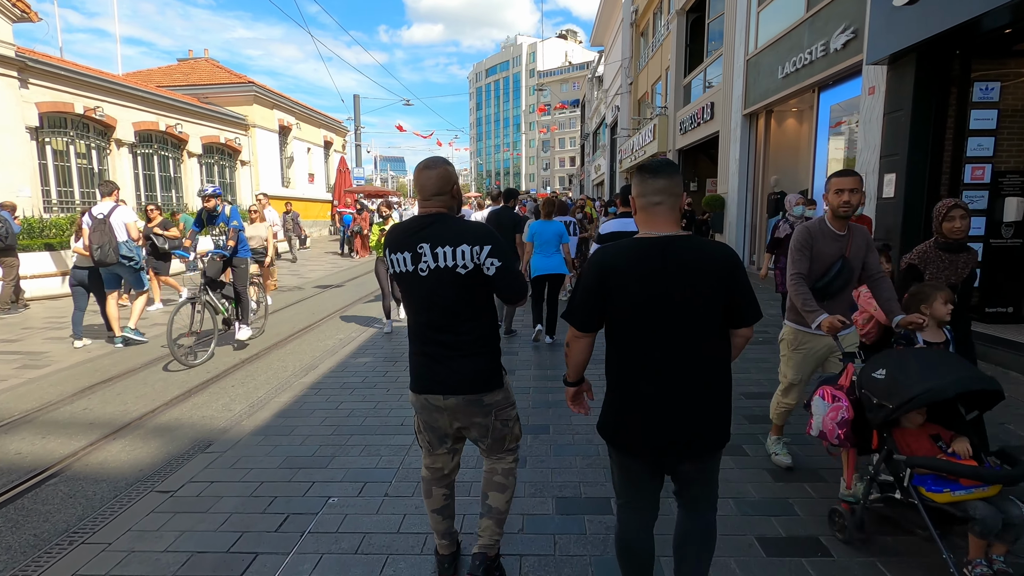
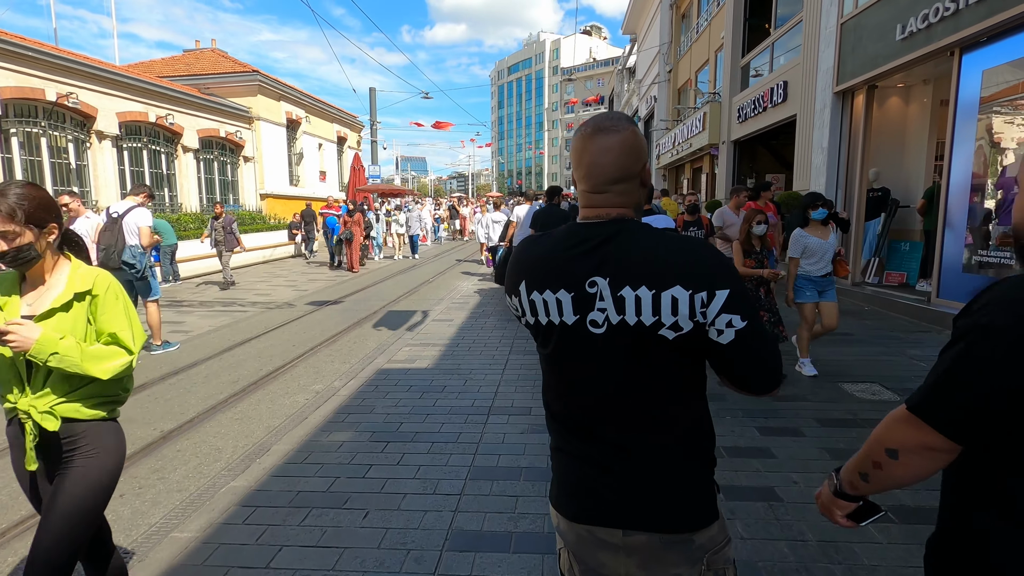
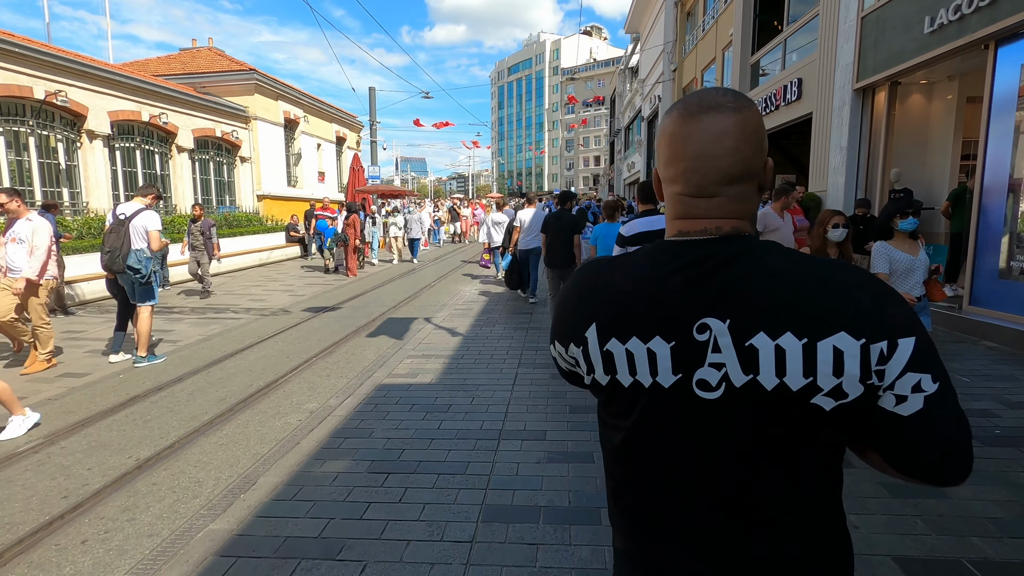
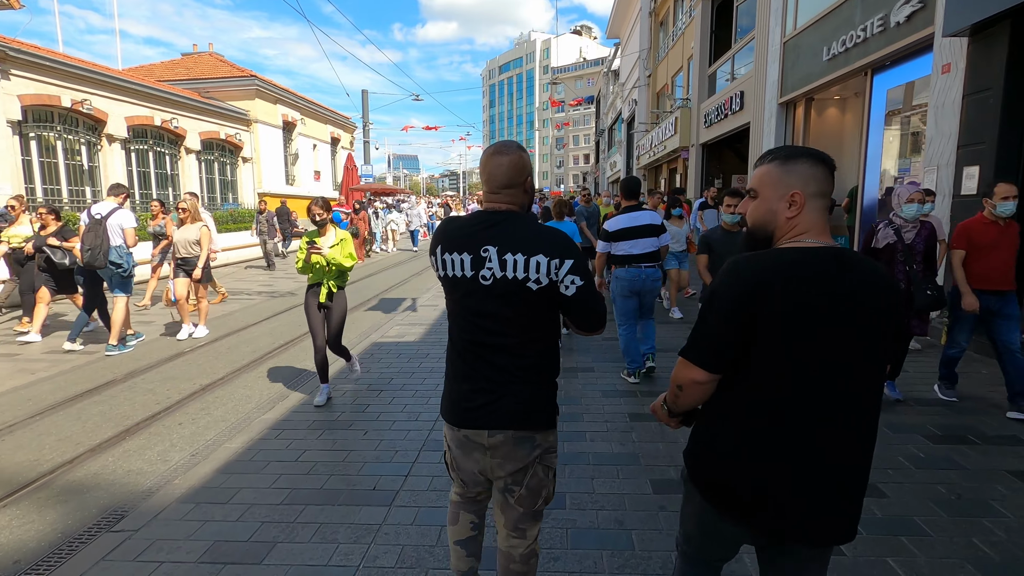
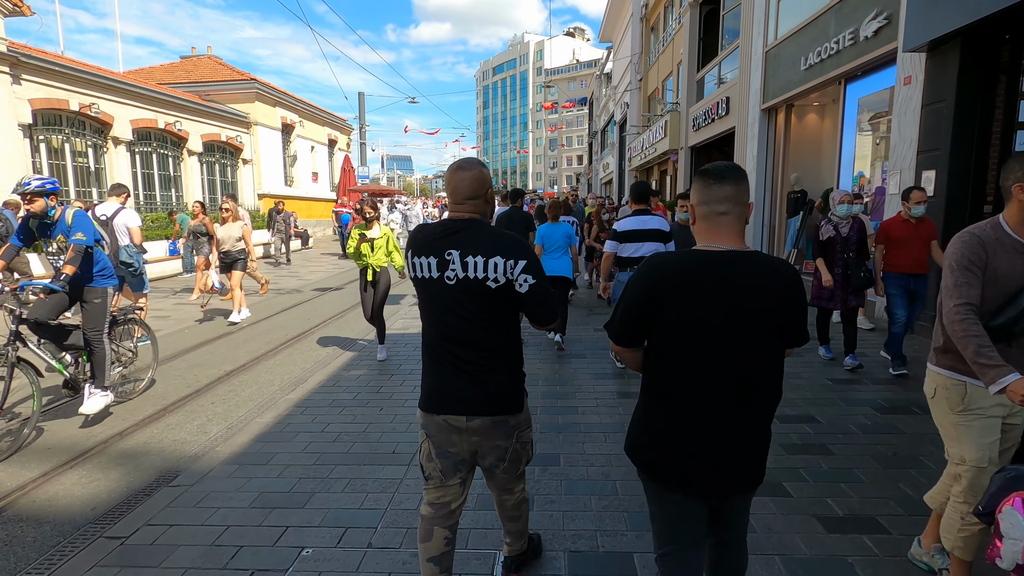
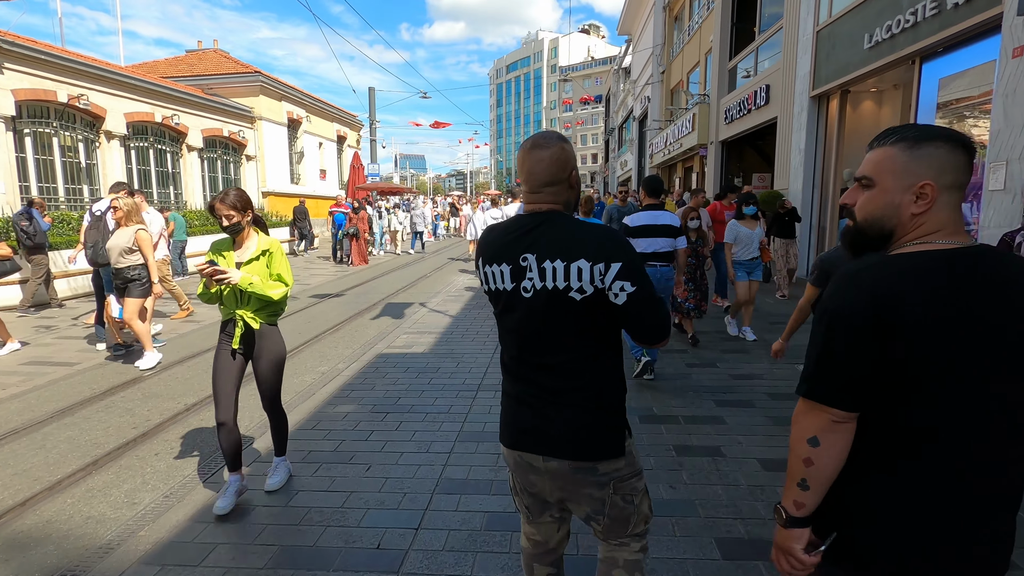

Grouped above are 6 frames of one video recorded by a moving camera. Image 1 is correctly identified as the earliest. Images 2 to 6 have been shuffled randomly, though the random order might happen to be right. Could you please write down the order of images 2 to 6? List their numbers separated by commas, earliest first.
5, 4, 6, 2, 3
